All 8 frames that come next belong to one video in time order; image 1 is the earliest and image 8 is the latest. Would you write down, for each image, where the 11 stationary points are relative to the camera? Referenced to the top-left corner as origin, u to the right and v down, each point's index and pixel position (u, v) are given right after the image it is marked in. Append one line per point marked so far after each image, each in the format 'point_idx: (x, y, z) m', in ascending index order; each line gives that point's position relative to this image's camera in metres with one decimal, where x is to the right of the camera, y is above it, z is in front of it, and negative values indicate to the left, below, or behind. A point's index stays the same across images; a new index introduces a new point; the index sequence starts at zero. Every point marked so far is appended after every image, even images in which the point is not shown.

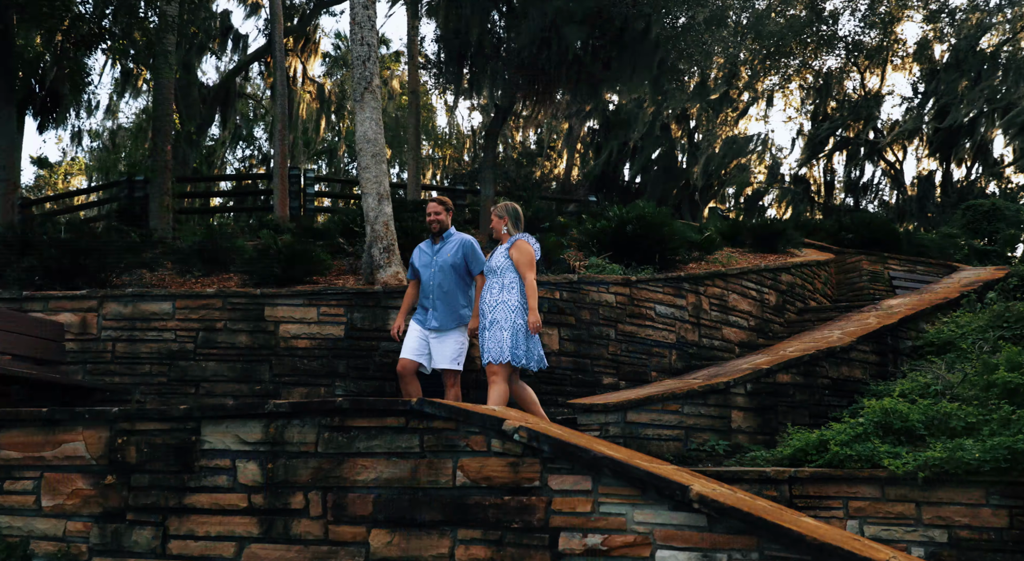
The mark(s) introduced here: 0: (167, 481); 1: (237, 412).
0: (-1.6, -0.9, +4.4) m
1: (-1.3, -0.6, +4.3) m
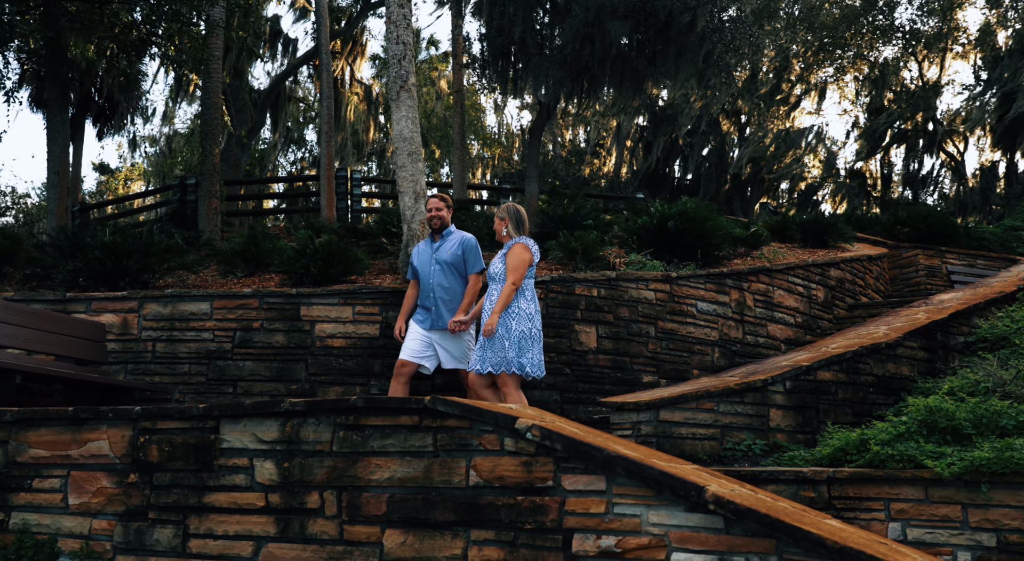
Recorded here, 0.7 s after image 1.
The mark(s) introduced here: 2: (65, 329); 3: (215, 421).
0: (-1.5, -0.9, +4.4) m
1: (-1.2, -0.6, +4.3) m
2: (-3.6, -0.4, +7.6) m
3: (-1.4, -0.7, +4.4) m
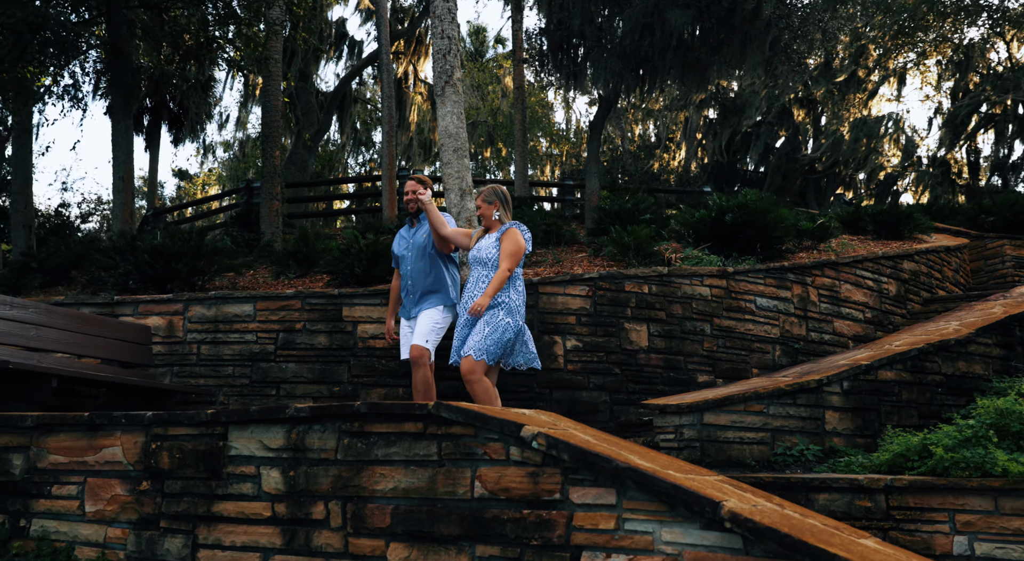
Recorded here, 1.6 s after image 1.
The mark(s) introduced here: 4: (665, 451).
0: (-1.4, -0.9, +4.3) m
1: (-1.1, -0.6, +4.1) m
2: (-3.2, -0.4, +7.6) m
3: (-1.3, -0.7, +4.2) m
4: (+1.0, -1.1, +5.9) m
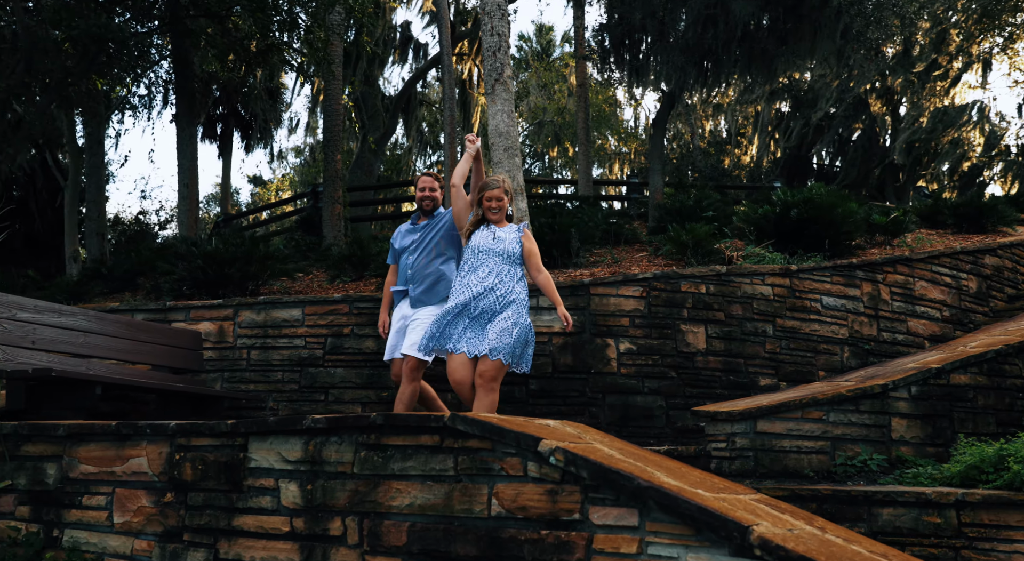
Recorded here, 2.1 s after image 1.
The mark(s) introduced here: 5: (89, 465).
0: (-1.3, -1.0, +4.2) m
1: (-1.0, -0.6, +4.0) m
2: (-2.8, -0.5, +7.6) m
3: (-1.2, -0.7, +4.1) m
4: (+1.2, -1.1, +5.6) m
5: (-2.1, -0.9, +4.7) m
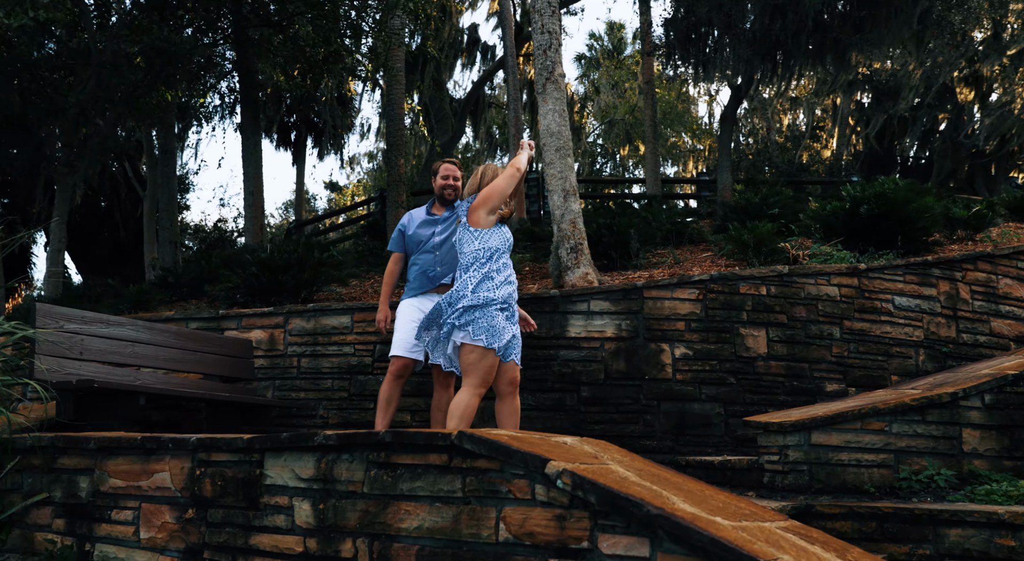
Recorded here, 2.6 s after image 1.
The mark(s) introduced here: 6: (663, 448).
0: (-1.2, -1.0, +4.1) m
1: (-0.9, -0.7, +3.8) m
2: (-2.4, -0.5, +7.6) m
3: (-1.1, -0.7, +4.0) m
4: (+1.4, -1.1, +5.3) m
5: (-1.9, -1.0, +4.6) m
6: (+1.2, -1.3, +7.3) m
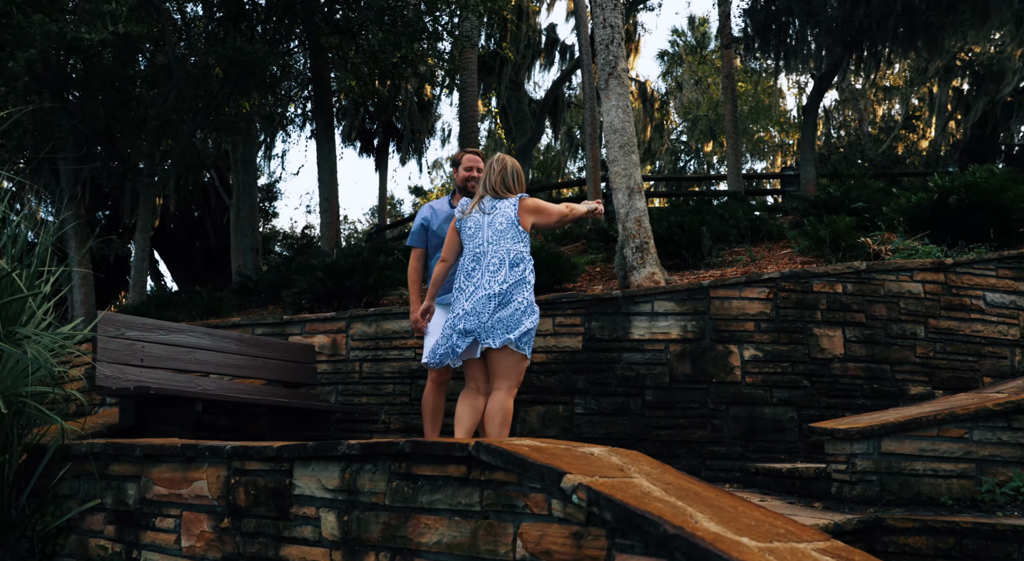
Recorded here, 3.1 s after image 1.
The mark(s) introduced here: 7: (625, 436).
0: (-1.0, -1.0, +4.0) m
1: (-0.8, -0.7, +3.7) m
2: (-1.9, -0.6, +7.6) m
3: (-0.9, -0.8, +3.9) m
4: (+1.7, -1.1, +4.9) m
5: (-1.7, -1.0, +4.6) m
6: (+1.6, -1.3, +7.0) m
7: (+0.8, -1.2, +7.1) m
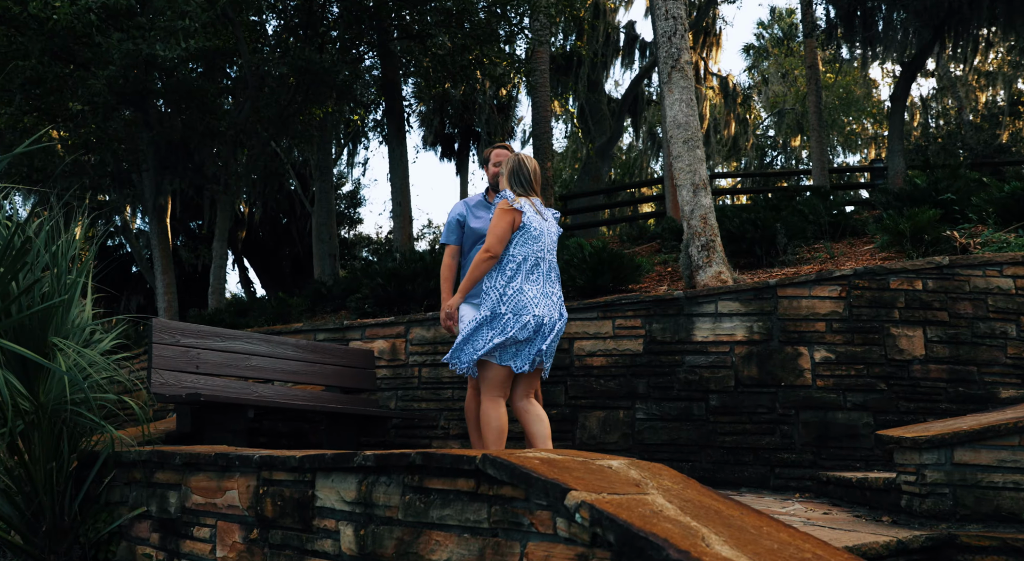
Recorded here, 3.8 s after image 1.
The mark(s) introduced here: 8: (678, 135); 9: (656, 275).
0: (-0.9, -1.1, +3.9) m
1: (-0.7, -0.7, +3.6) m
2: (-1.5, -0.6, +7.6) m
3: (-0.8, -0.8, +3.8) m
4: (+1.9, -1.0, +4.6) m
5: (-1.5, -1.0, +4.6) m
6: (+2.0, -1.3, +6.6) m
7: (+1.3, -1.2, +6.8) m
8: (+1.5, +1.3, +8.3) m
9: (+1.5, 0.0, +9.5) m
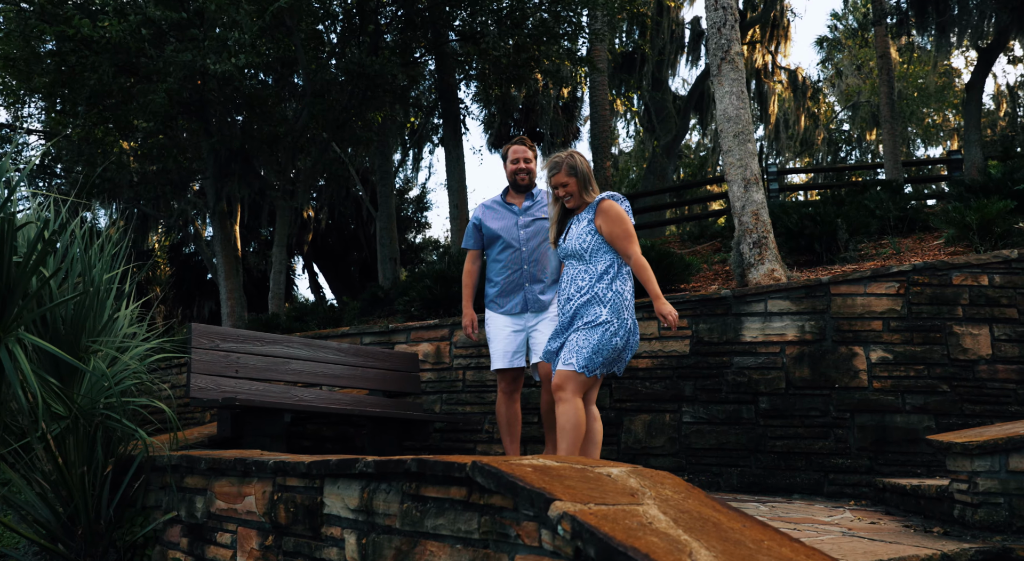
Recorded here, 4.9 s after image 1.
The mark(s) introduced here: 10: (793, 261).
0: (-0.8, -1.1, +3.8) m
1: (-0.6, -0.7, +3.5) m
2: (-1.1, -0.6, +7.6) m
3: (-0.8, -0.8, +3.7) m
4: (+2.0, -1.0, +4.2) m
5: (-1.4, -1.1, +4.5) m
6: (+2.3, -1.2, +6.3) m
7: (+1.6, -1.1, +6.5) m
8: (+1.9, +1.3, +8.1) m
9: (+1.9, +0.1, +9.3) m
10: (+2.8, +0.2, +9.4) m
